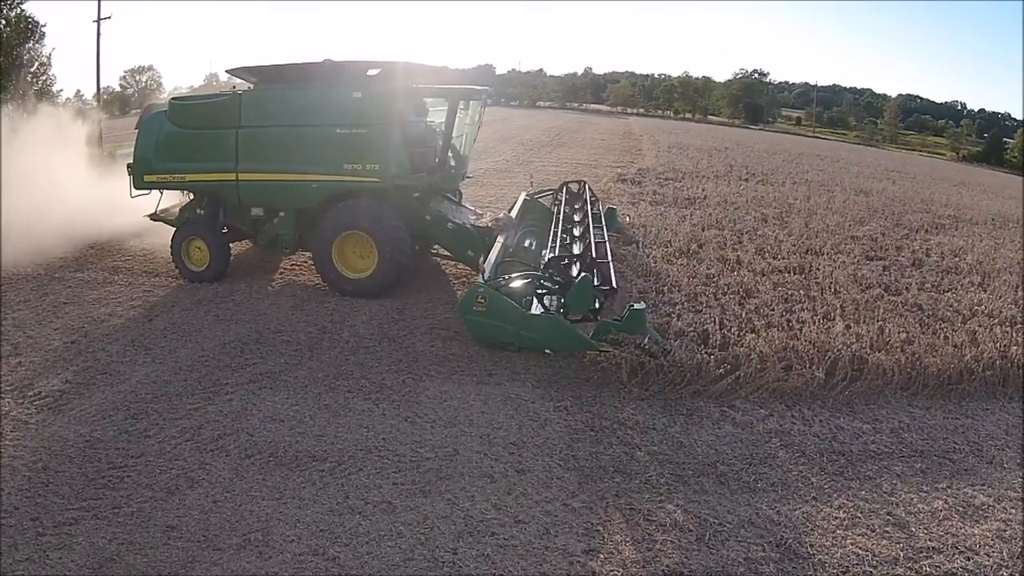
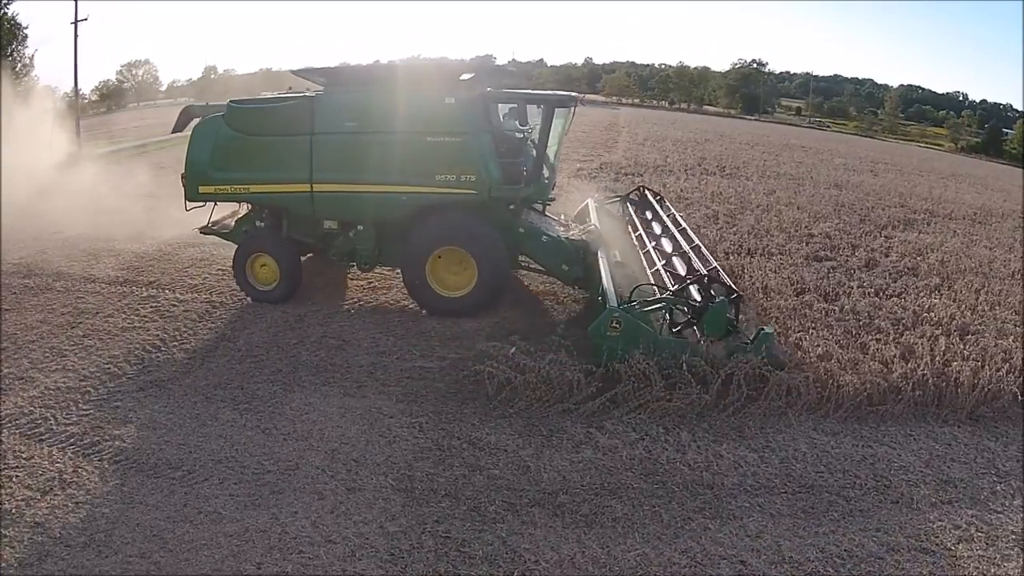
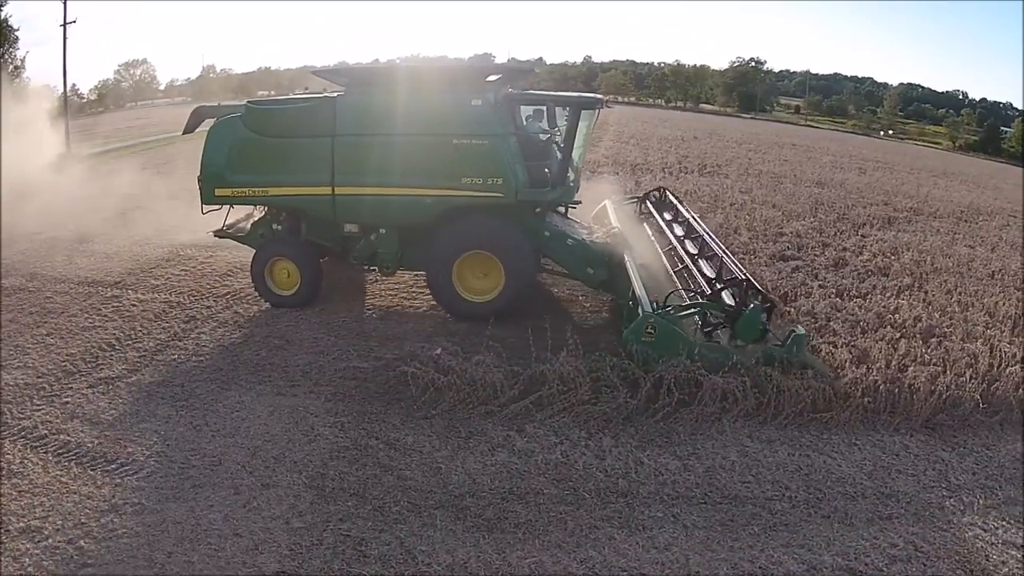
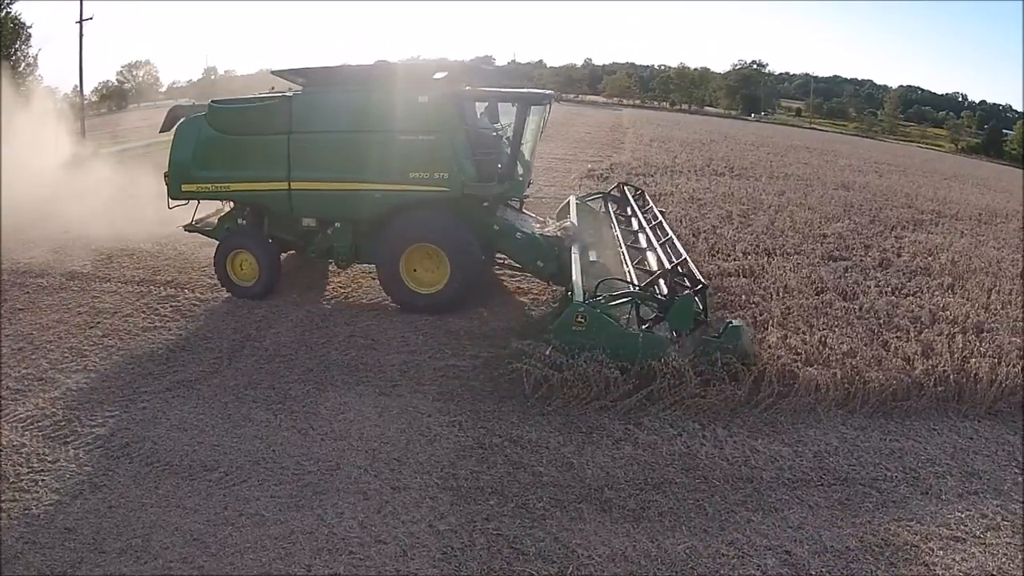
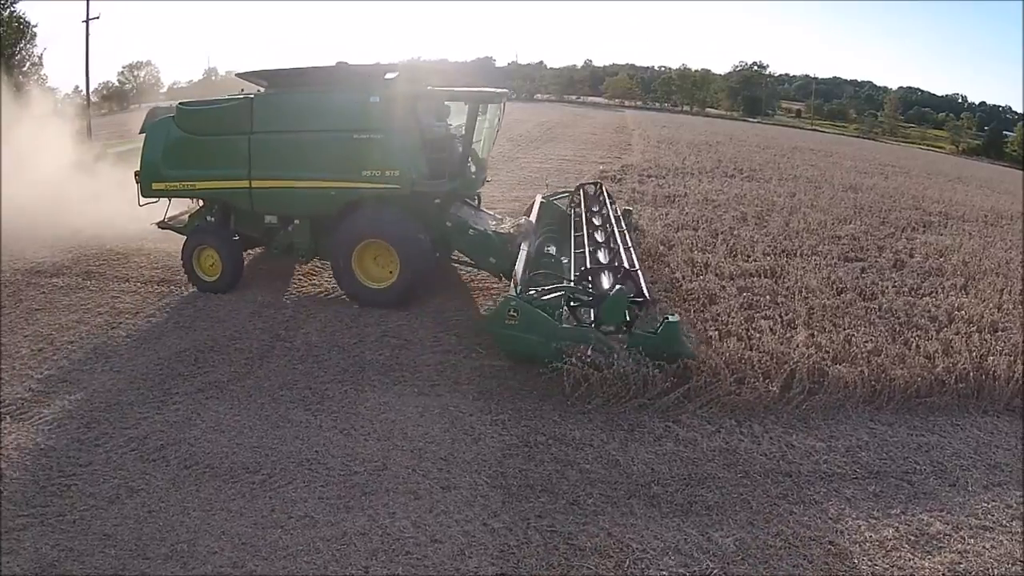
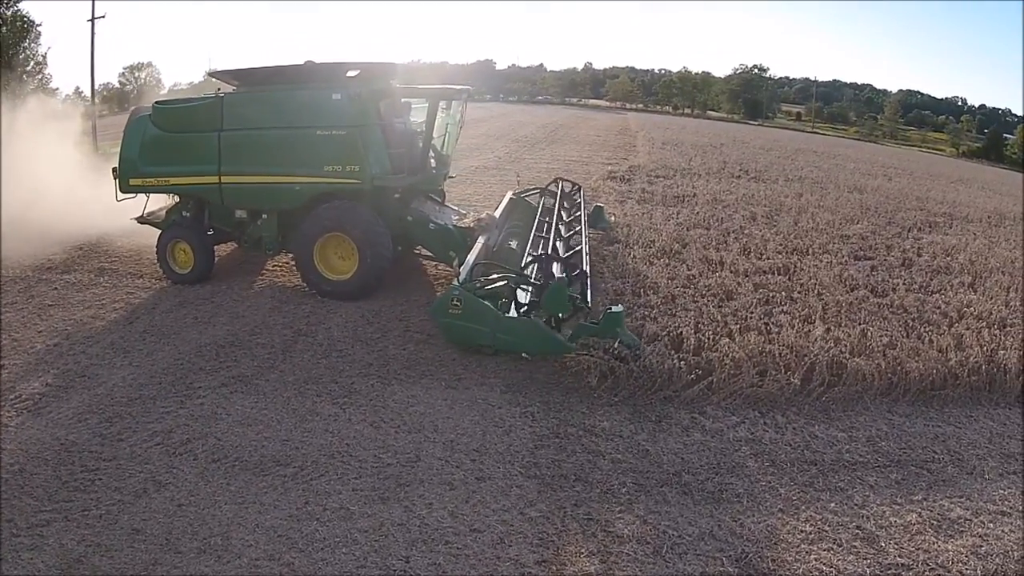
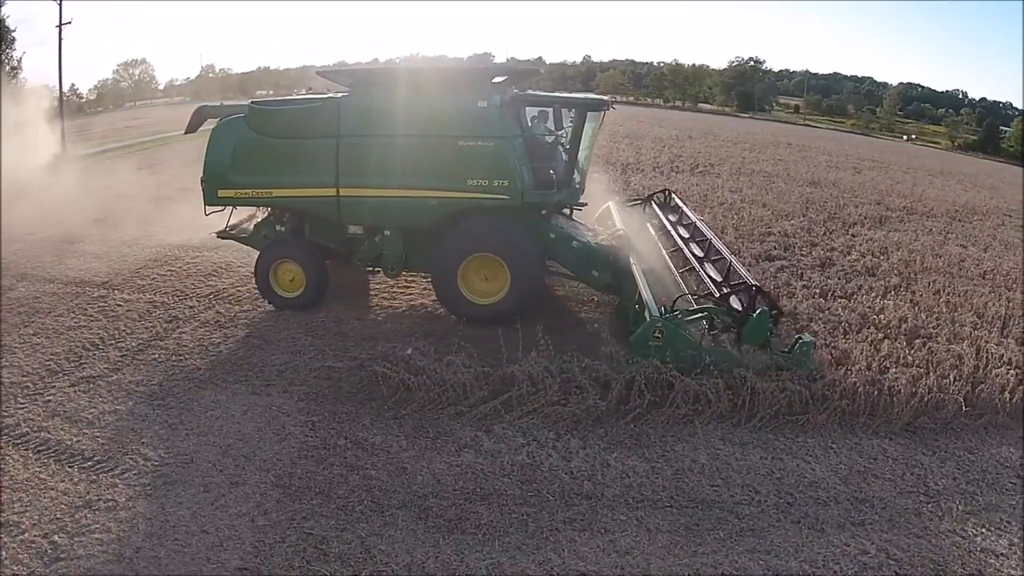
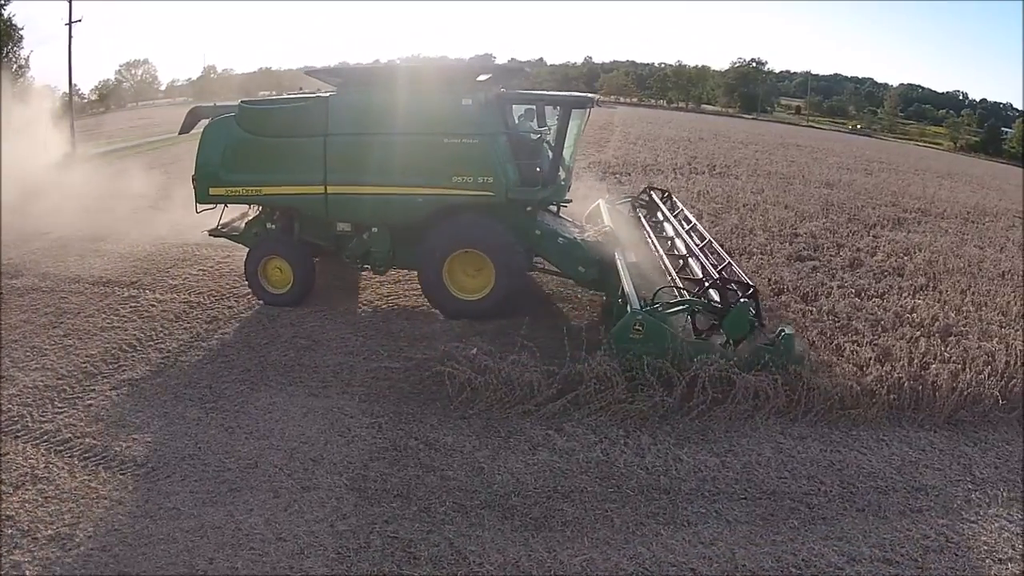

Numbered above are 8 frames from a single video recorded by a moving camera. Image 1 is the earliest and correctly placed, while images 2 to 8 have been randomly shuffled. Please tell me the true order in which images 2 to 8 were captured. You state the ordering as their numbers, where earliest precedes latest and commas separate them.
6, 5, 4, 2, 8, 3, 7
